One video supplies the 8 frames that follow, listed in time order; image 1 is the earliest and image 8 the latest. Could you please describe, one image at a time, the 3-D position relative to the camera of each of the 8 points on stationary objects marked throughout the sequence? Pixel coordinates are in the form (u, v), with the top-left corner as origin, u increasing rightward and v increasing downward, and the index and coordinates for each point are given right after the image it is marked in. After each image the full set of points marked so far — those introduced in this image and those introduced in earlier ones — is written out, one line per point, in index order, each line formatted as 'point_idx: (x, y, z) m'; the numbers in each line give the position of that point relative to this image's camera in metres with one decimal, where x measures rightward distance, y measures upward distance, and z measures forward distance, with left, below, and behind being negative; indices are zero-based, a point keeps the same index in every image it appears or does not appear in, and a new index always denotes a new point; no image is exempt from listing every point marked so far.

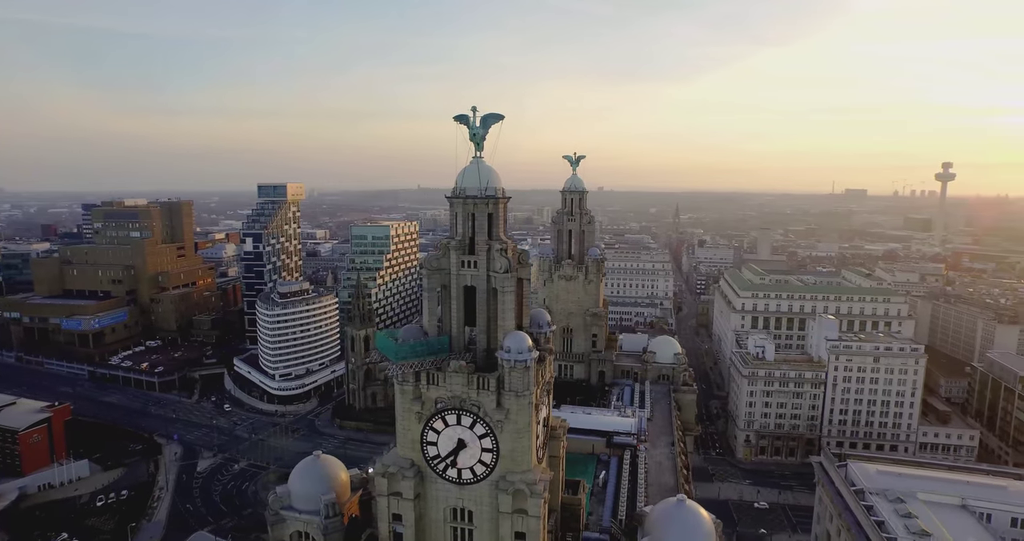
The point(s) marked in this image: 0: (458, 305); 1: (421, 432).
0: (-1.6, -1.0, +18.1) m
1: (-2.8, -4.9, +17.8) m
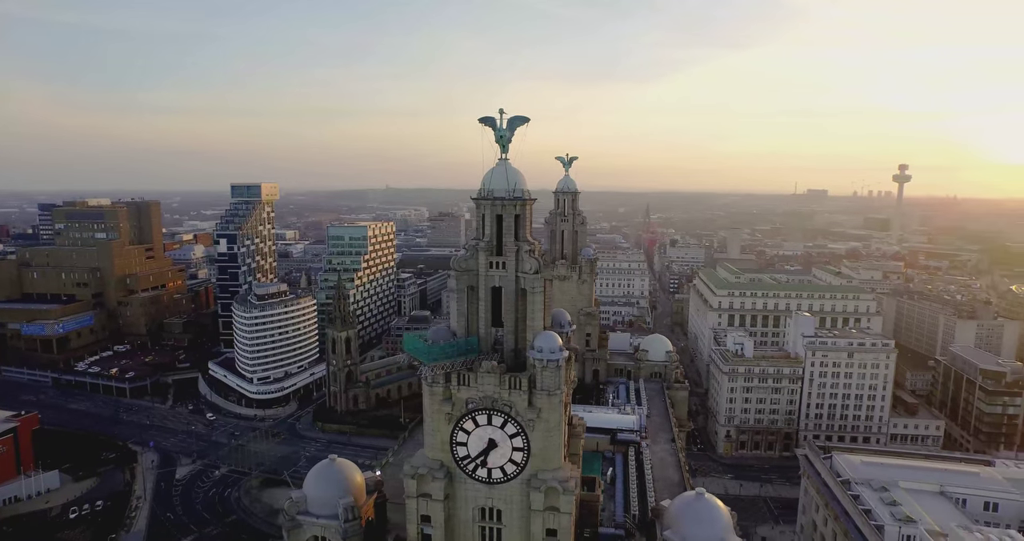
0: (-0.8, -1.1, +18.3) m
1: (-1.9, -5.0, +17.9) m
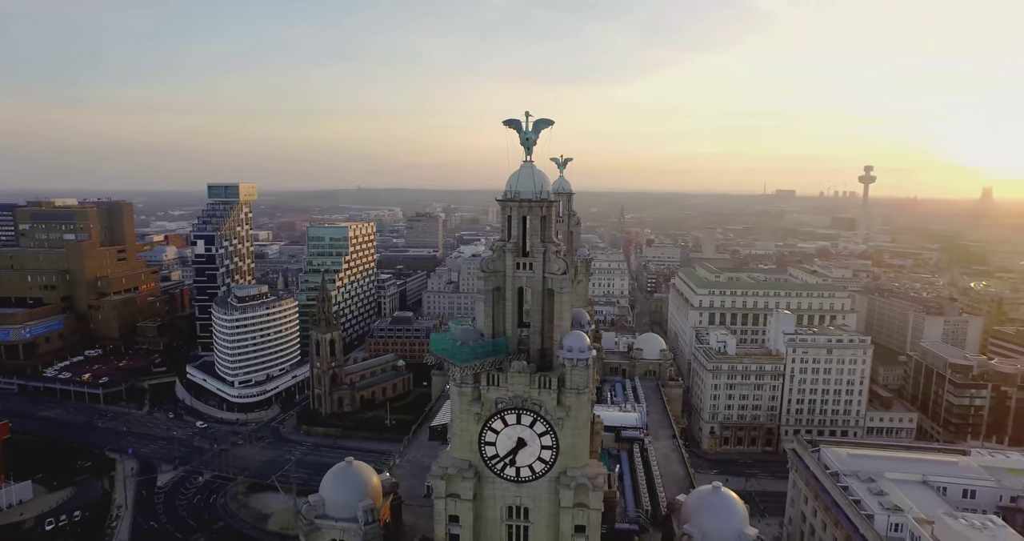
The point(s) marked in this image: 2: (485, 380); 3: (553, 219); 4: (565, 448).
0: (0.0, -1.1, +18.5) m
1: (-1.0, -5.0, +18.0) m
2: (-0.8, -3.3, +17.8) m
3: (+1.3, +1.6, +18.5) m
4: (+1.6, -5.4, +17.8) m
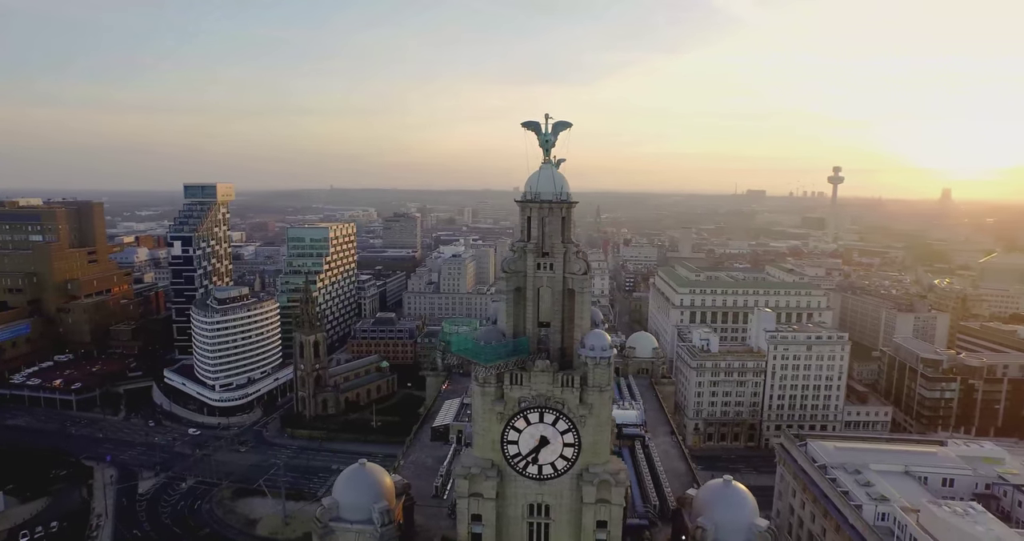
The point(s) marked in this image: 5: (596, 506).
0: (+0.7, -1.1, +18.7) m
1: (-0.3, -5.0, +18.2) m
2: (-0.1, -3.3, +18.0) m
3: (+1.9, +1.6, +18.8) m
4: (+2.3, -5.4, +18.1) m
5: (+2.6, -7.2, +18.0) m
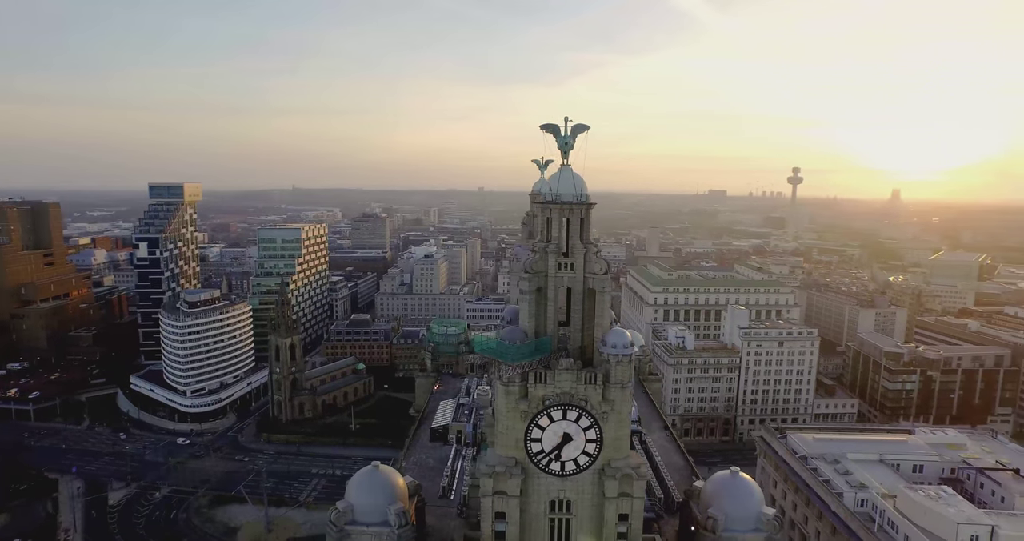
0: (+1.4, -1.1, +19.1) m
1: (+0.4, -5.0, +18.5) m
2: (+0.6, -3.3, +18.3) m
3: (+2.6, +1.6, +19.2) m
4: (+3.0, -5.4, +18.6) m
5: (+3.4, -7.2, +18.5) m
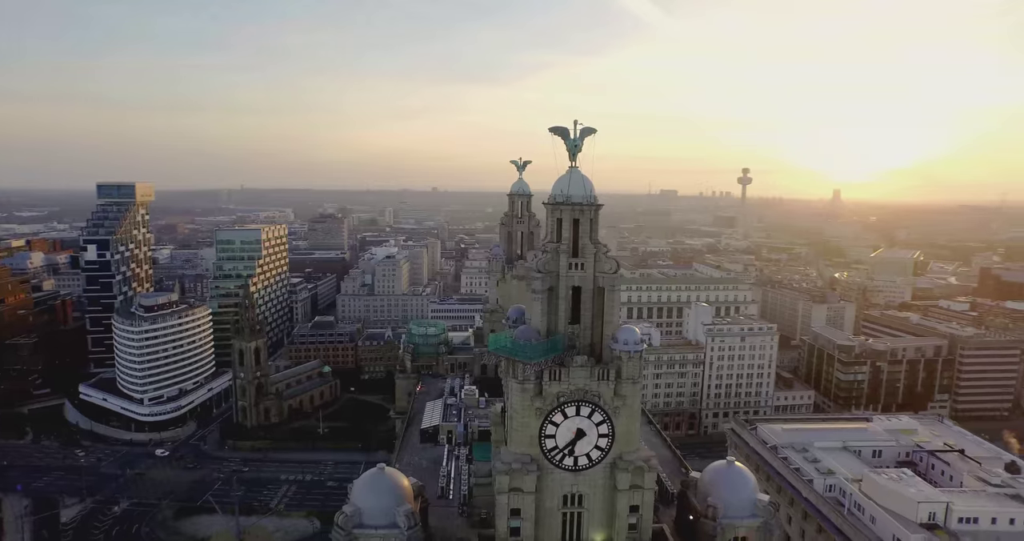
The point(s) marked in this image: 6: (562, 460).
0: (+1.8, -1.1, +19.5) m
1: (+0.9, -5.0, +18.8) m
2: (+1.1, -3.3, +18.6) m
3: (+2.9, +1.6, +19.7) m
4: (+3.5, -5.3, +19.1) m
5: (+3.8, -7.2, +19.1) m
6: (+1.6, -6.1, +19.1) m
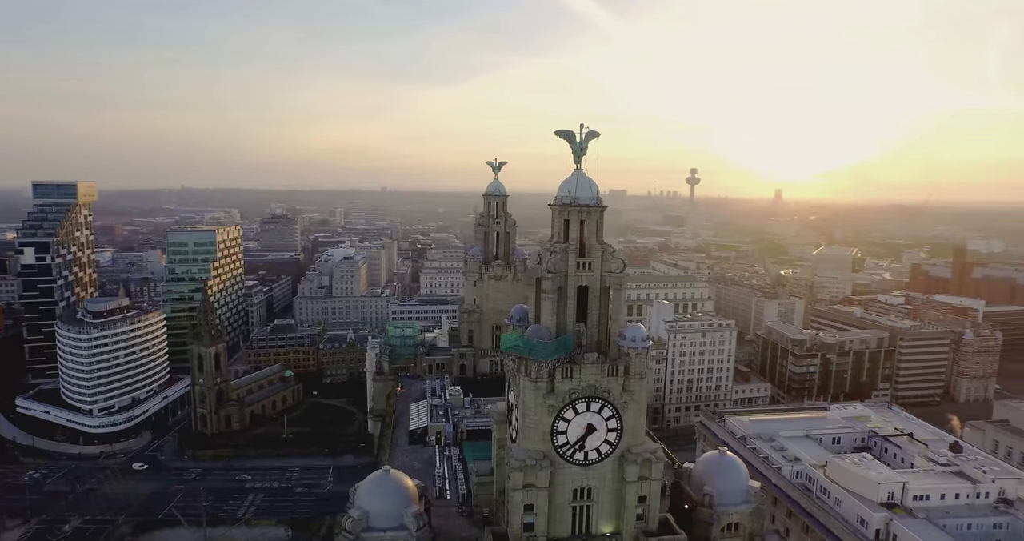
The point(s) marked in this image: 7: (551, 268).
0: (+2.1, -1.1, +20.0) m
1: (+1.3, -5.0, +19.3) m
2: (+1.5, -3.3, +19.1) m
3: (+3.2, +1.7, +20.3) m
4: (+3.9, -5.3, +19.8) m
5: (+4.2, -7.2, +19.8) m
6: (+2.0, -6.1, +19.6) m
7: (+1.2, +0.1, +19.7) m
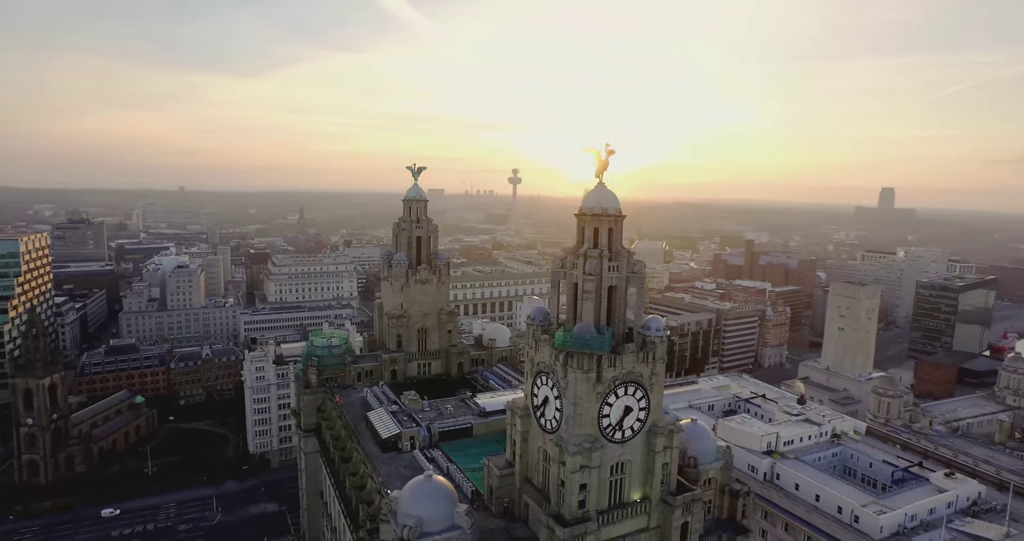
0: (+3.6, -1.2, +22.6) m
1: (+3.2, -5.1, +21.7) m
2: (+3.4, -3.4, +21.6) m
3: (+4.5, +1.6, +23.2) m
4: (+5.5, -5.3, +22.9) m
5: (+5.9, -7.1, +23.1) m
6: (+3.8, -6.2, +22.2) m
7: (+2.8, 0.0, +22.1) m
